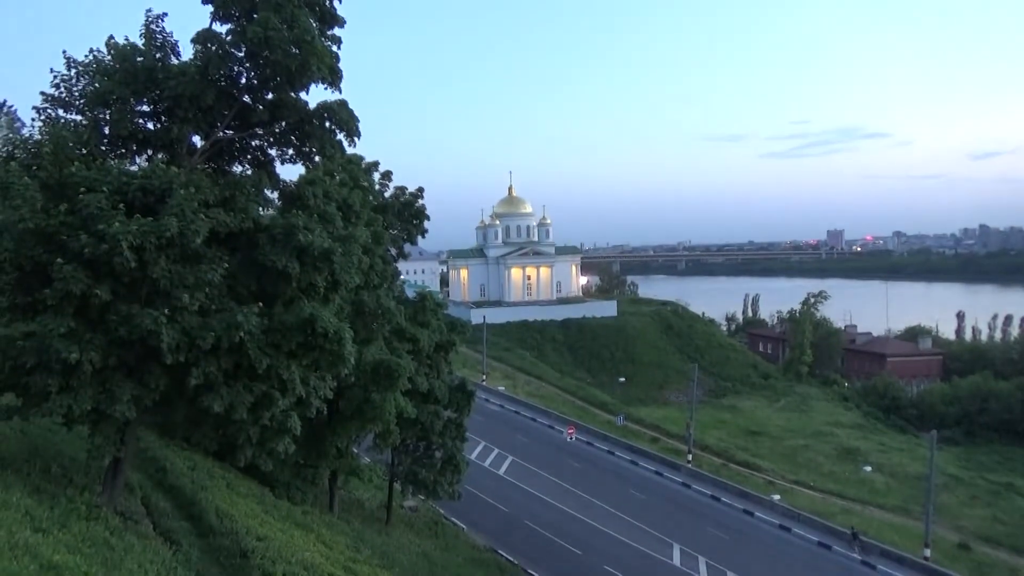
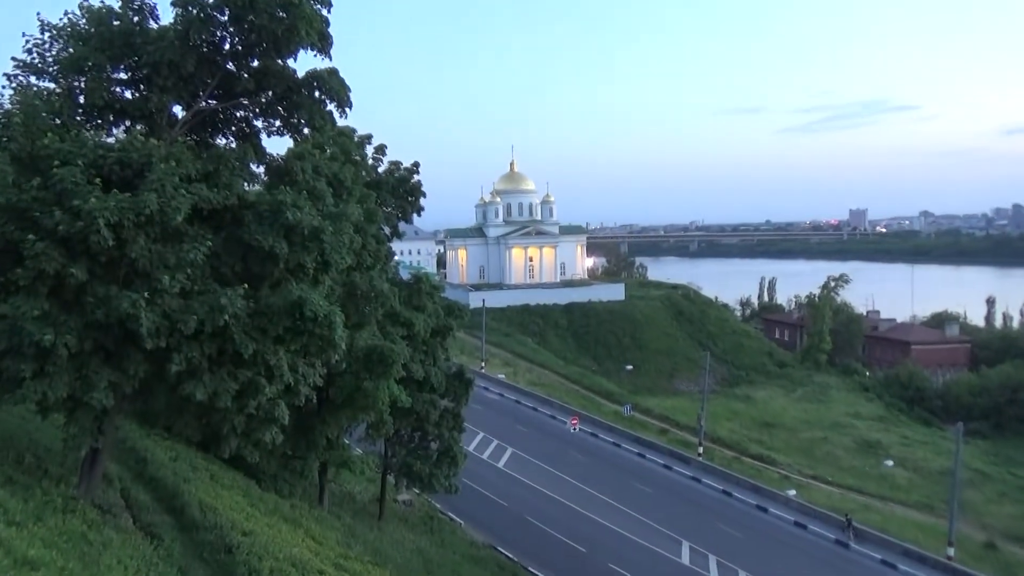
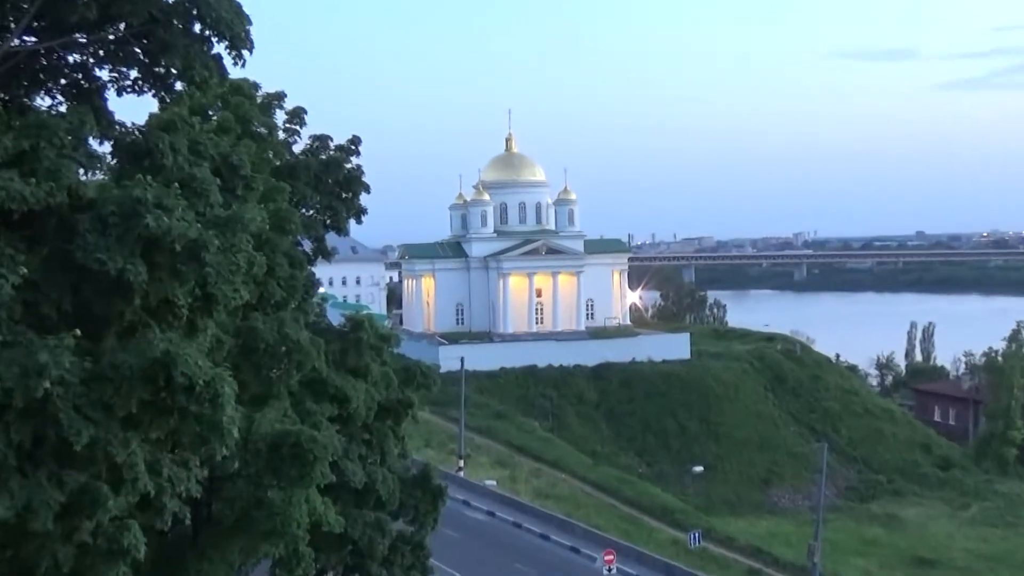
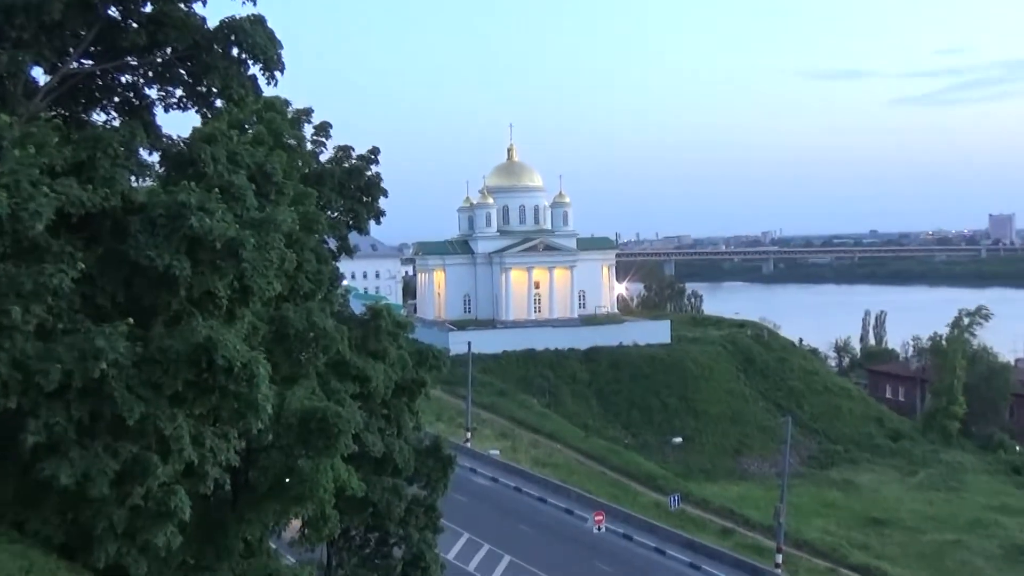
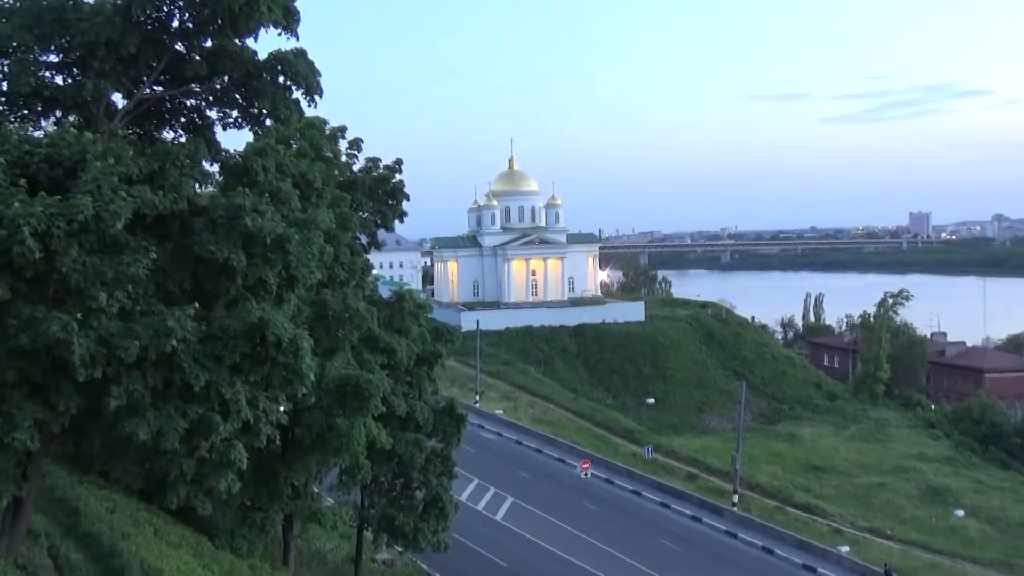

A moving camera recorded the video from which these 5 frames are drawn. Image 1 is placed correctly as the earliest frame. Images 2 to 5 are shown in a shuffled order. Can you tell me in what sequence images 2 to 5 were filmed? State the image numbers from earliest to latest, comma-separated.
2, 5, 4, 3
